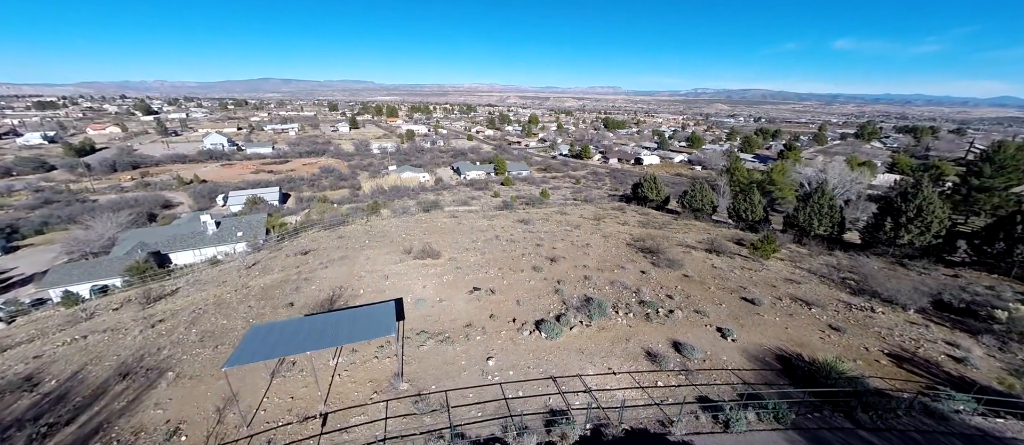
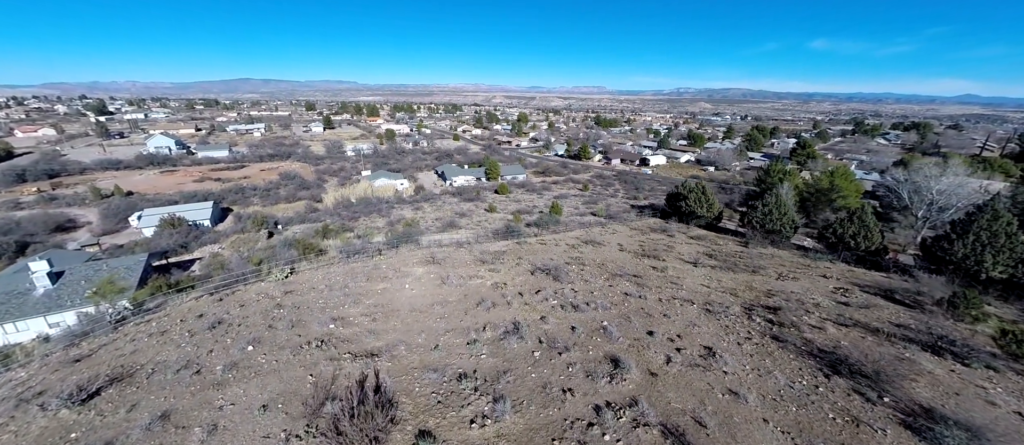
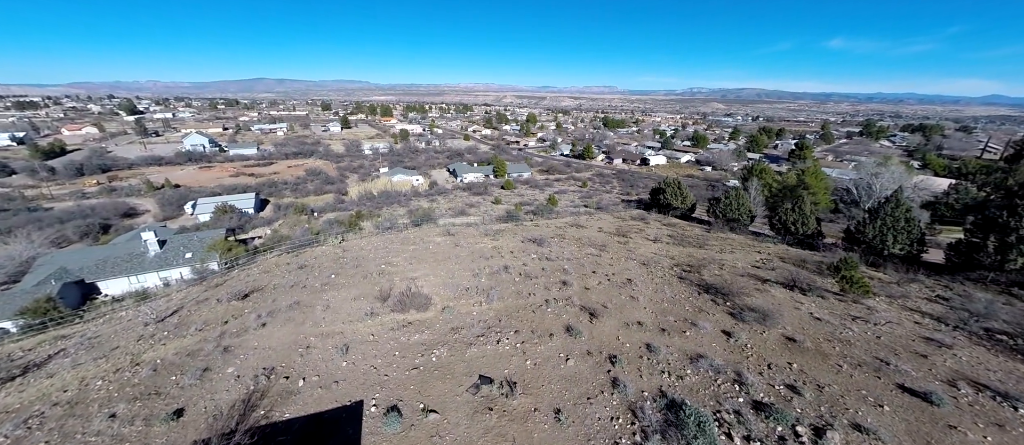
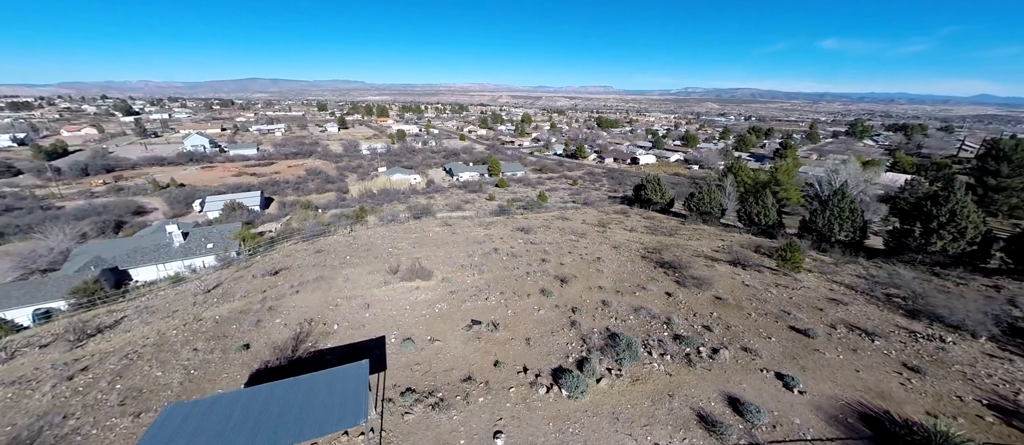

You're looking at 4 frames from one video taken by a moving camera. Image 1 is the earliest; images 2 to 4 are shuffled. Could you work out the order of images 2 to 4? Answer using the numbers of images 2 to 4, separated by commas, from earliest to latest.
4, 3, 2
